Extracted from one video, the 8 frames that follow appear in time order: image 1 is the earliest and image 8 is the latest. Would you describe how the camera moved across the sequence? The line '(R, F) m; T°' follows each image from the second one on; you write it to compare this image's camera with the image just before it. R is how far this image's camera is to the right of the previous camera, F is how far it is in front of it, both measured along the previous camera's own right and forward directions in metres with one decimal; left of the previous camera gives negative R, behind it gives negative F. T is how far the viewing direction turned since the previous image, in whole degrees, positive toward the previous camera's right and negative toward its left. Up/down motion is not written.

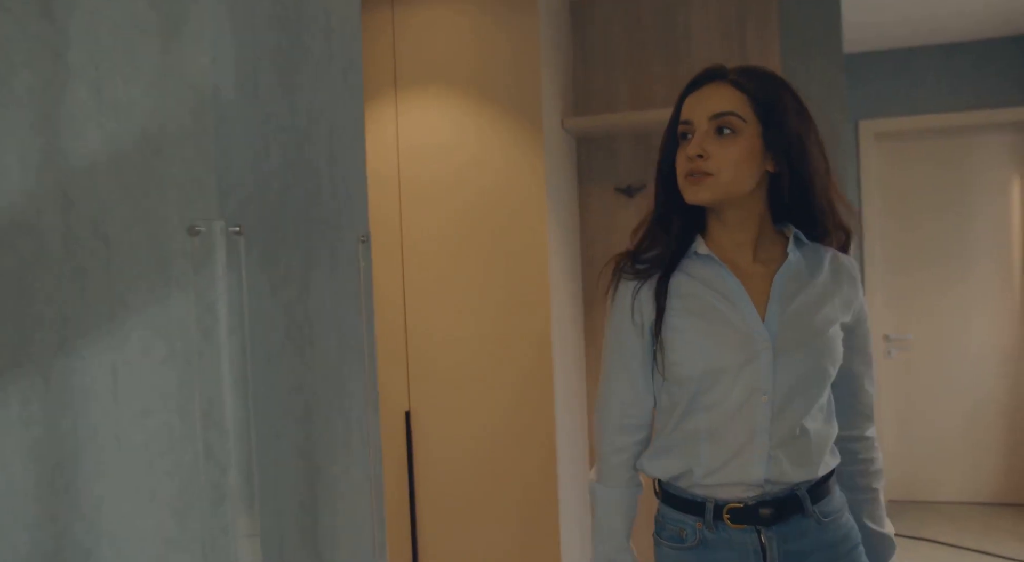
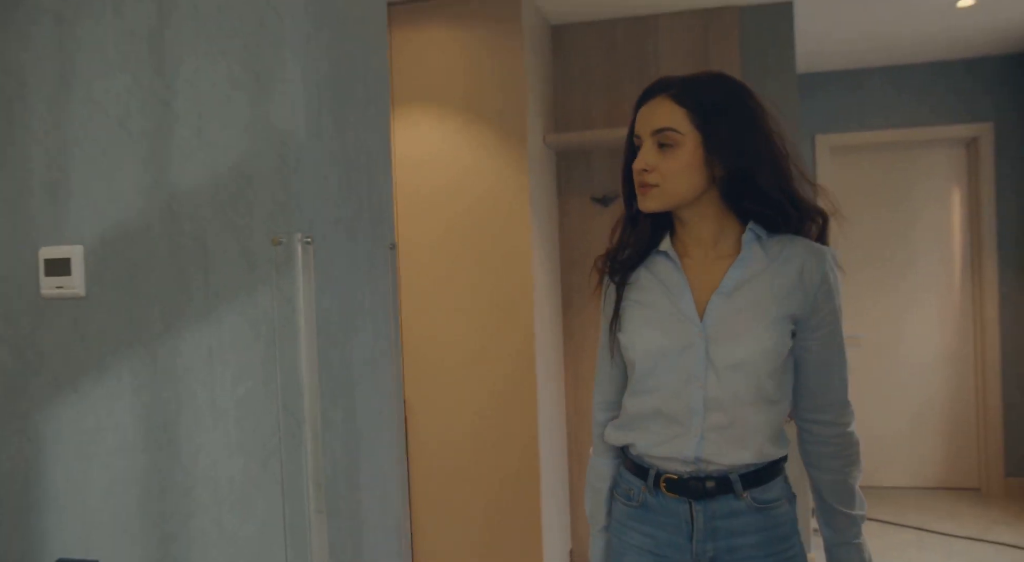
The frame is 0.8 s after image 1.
(-0.1, -0.3) m; +2°
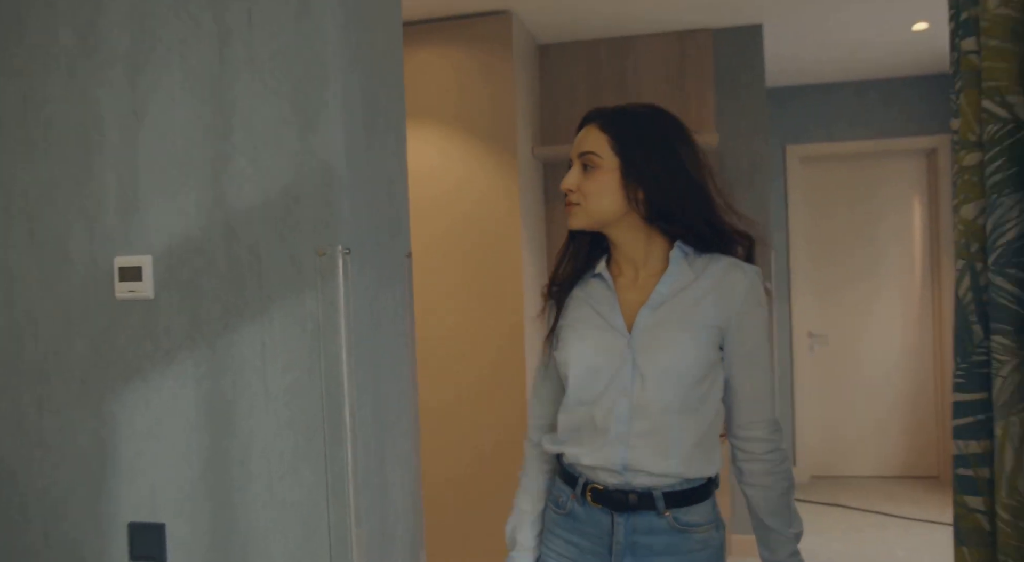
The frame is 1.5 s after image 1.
(0.0, -0.2) m; +1°
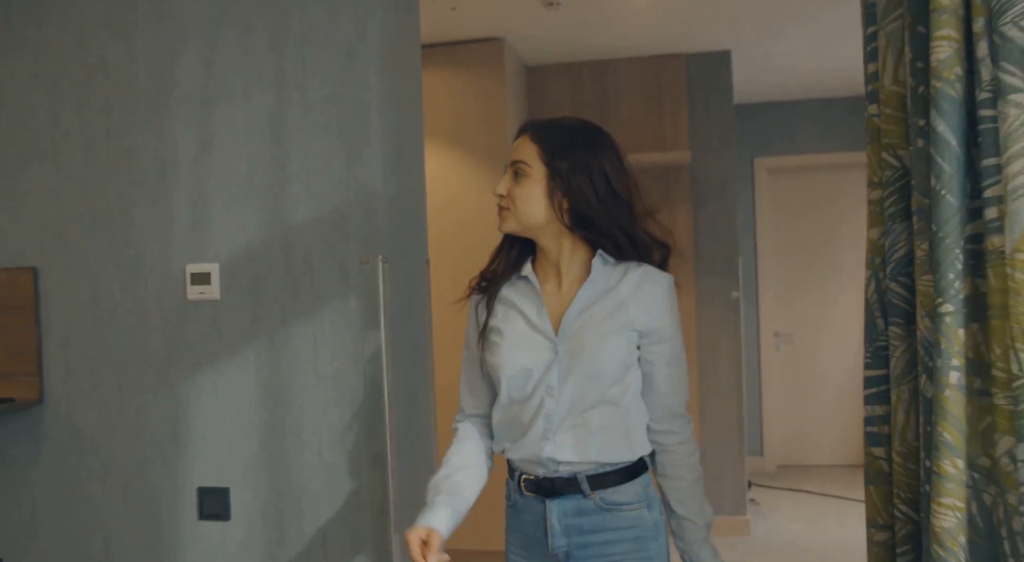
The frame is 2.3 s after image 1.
(-0.1, -0.3) m; +2°
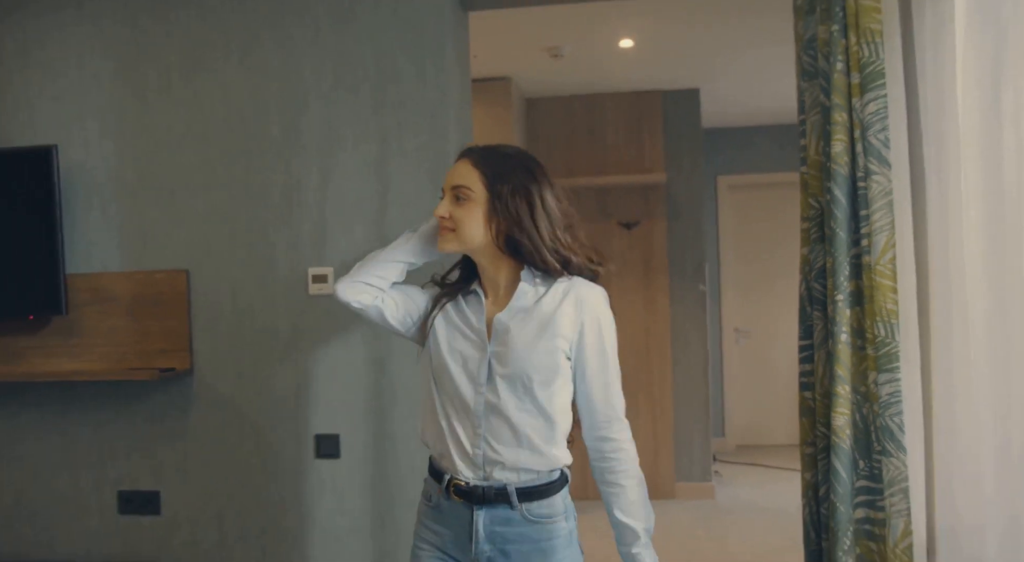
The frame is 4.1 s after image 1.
(-0.2, -0.6) m; +3°
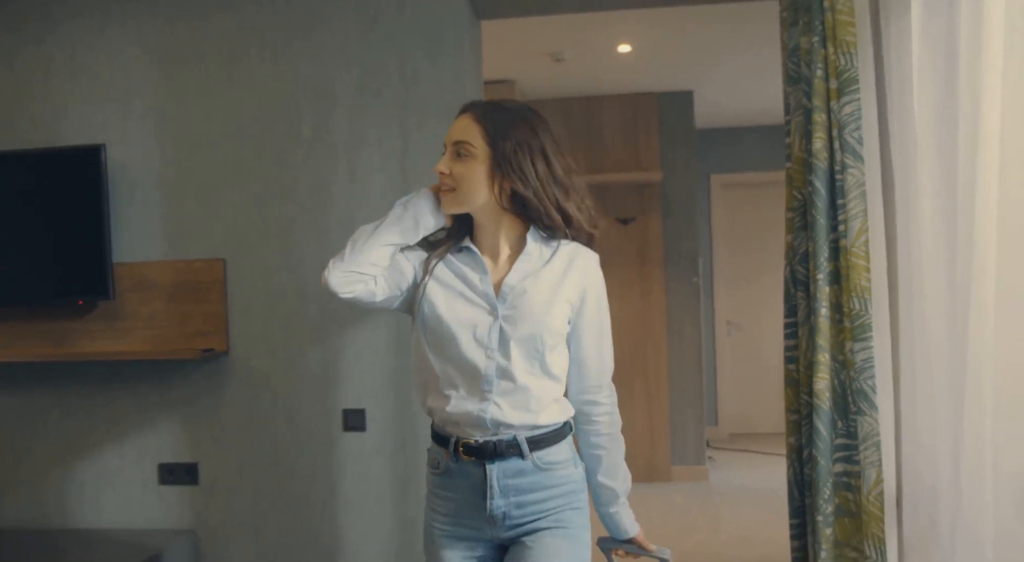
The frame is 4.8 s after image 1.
(-0.1, -0.2) m; +1°
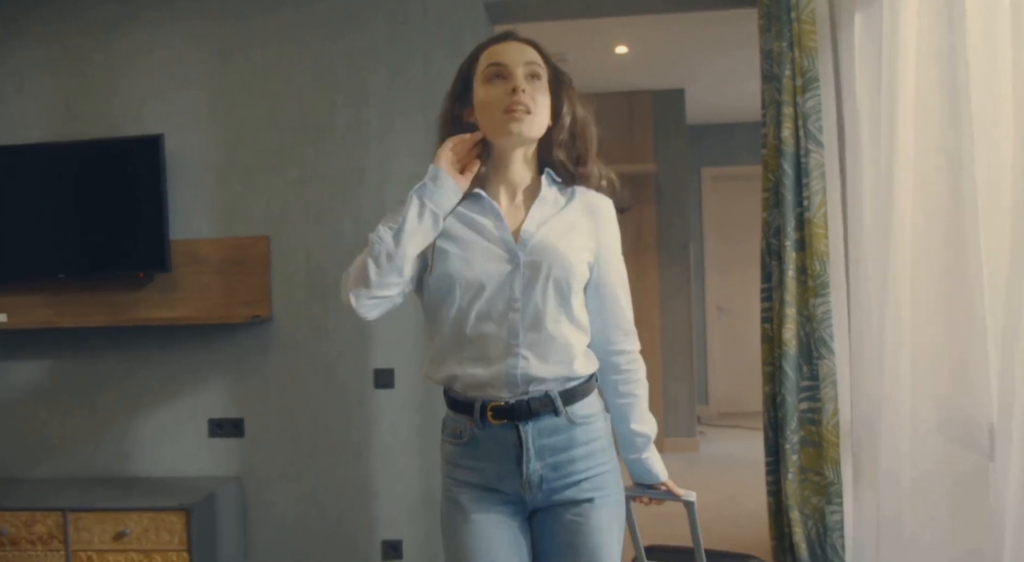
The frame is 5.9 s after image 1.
(-0.1, -0.3) m; 0°
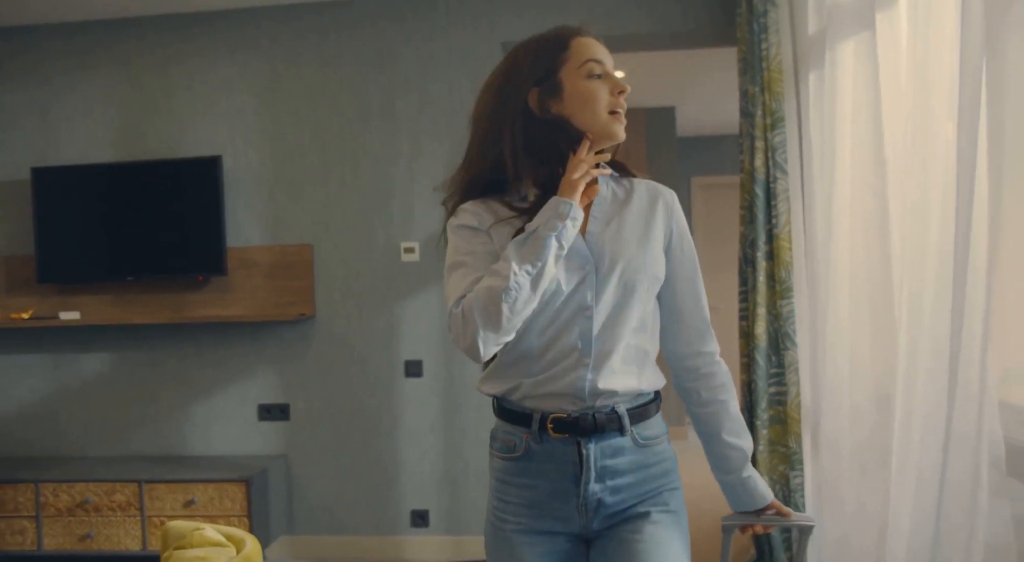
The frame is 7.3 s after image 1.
(-0.1, -0.4) m; +1°
